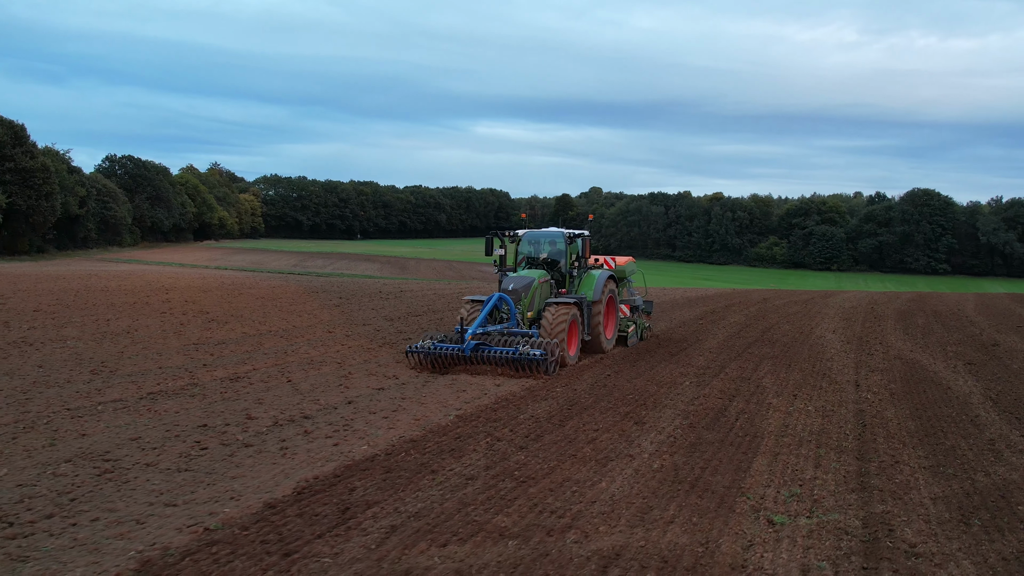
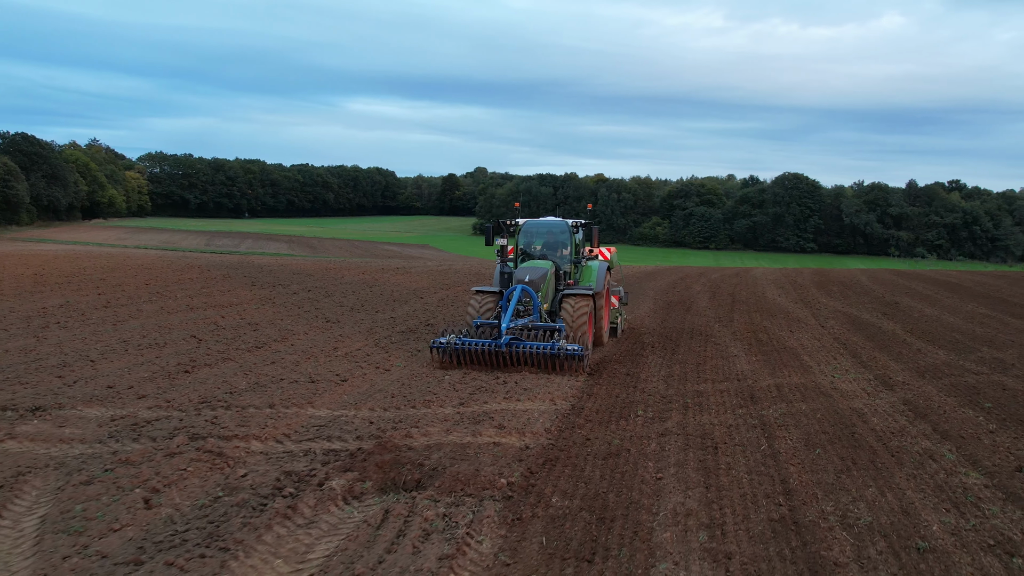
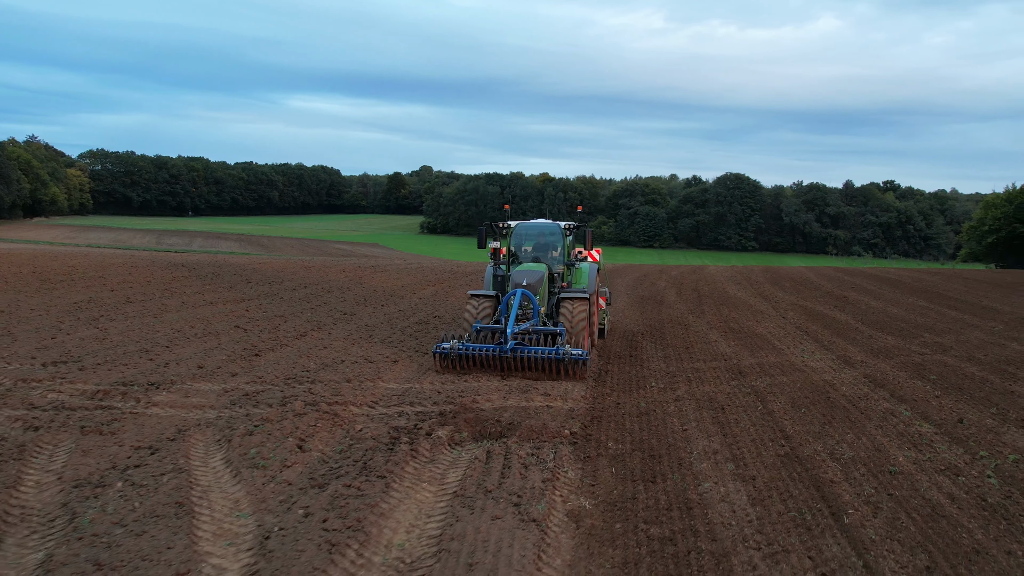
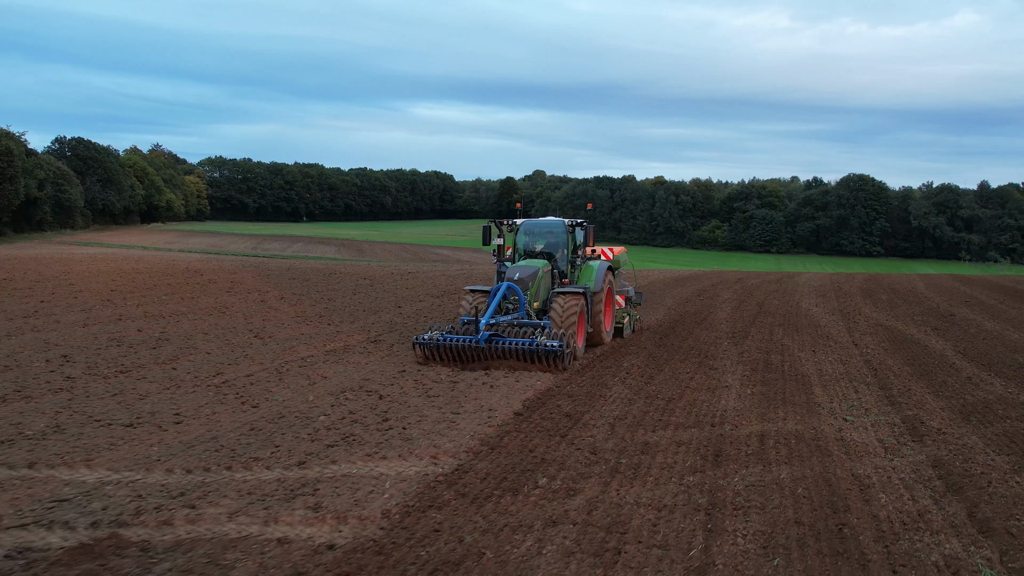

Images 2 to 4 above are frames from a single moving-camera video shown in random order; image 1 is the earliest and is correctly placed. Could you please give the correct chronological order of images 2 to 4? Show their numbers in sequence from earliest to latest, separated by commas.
4, 2, 3
